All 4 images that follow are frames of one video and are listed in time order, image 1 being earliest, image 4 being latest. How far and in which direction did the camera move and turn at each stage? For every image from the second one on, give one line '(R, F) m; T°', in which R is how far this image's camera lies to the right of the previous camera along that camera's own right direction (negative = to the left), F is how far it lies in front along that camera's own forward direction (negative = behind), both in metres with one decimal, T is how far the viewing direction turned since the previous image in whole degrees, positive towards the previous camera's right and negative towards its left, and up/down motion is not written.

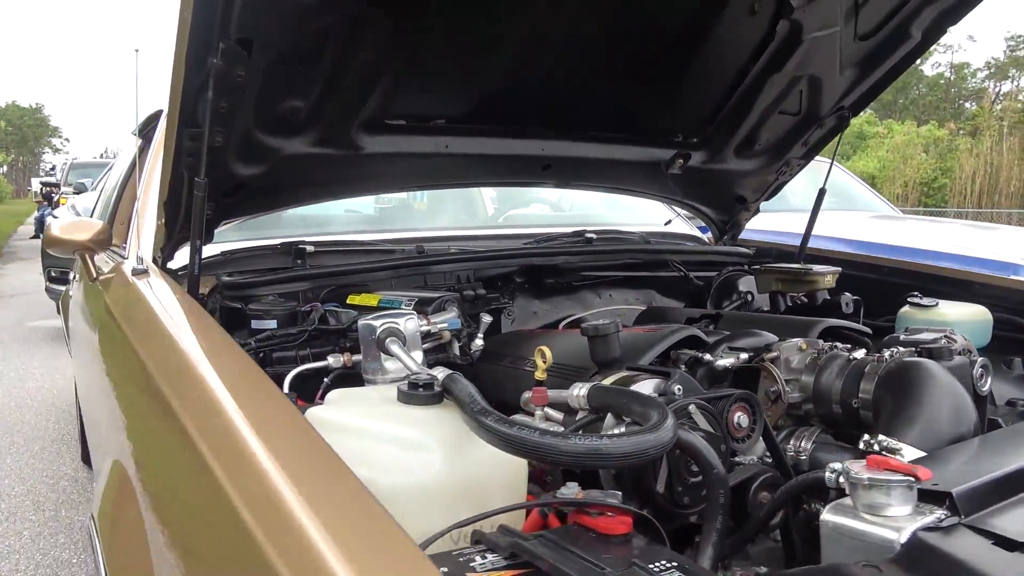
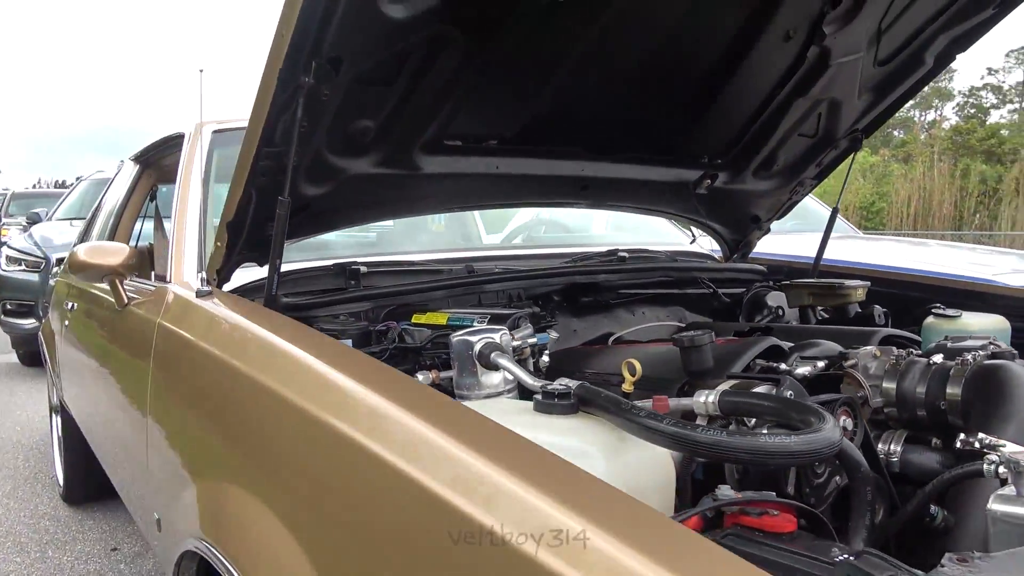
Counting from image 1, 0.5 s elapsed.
(-0.2, 0.0) m; +4°
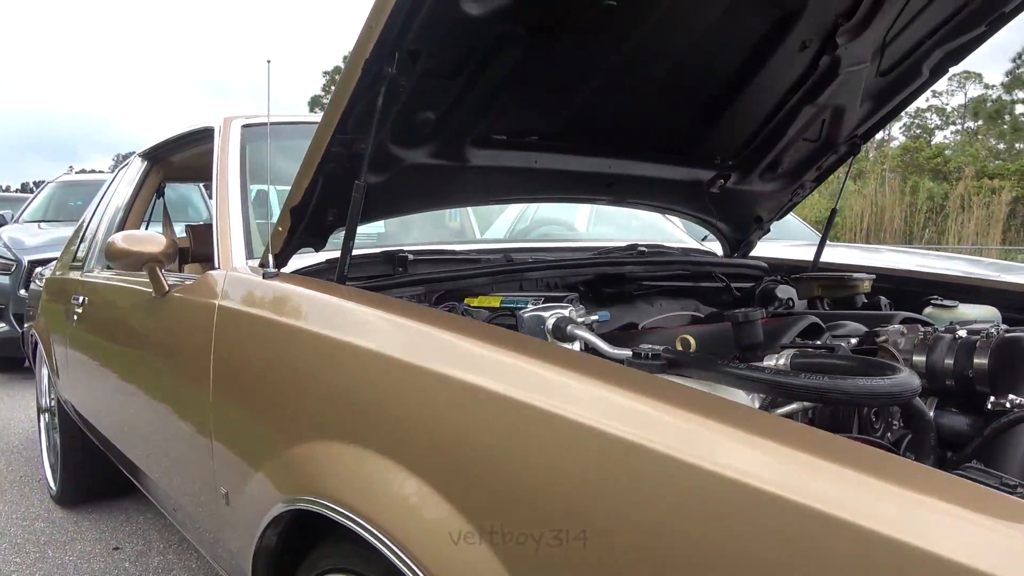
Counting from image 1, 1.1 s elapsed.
(-0.2, -0.1) m; +3°
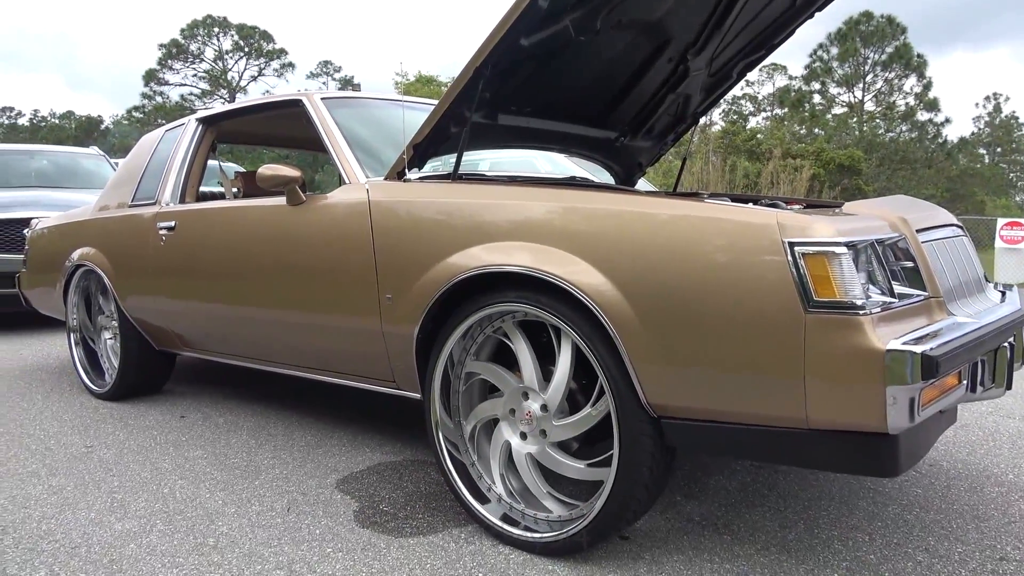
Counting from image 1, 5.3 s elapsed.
(-0.7, -1.2) m; +12°
